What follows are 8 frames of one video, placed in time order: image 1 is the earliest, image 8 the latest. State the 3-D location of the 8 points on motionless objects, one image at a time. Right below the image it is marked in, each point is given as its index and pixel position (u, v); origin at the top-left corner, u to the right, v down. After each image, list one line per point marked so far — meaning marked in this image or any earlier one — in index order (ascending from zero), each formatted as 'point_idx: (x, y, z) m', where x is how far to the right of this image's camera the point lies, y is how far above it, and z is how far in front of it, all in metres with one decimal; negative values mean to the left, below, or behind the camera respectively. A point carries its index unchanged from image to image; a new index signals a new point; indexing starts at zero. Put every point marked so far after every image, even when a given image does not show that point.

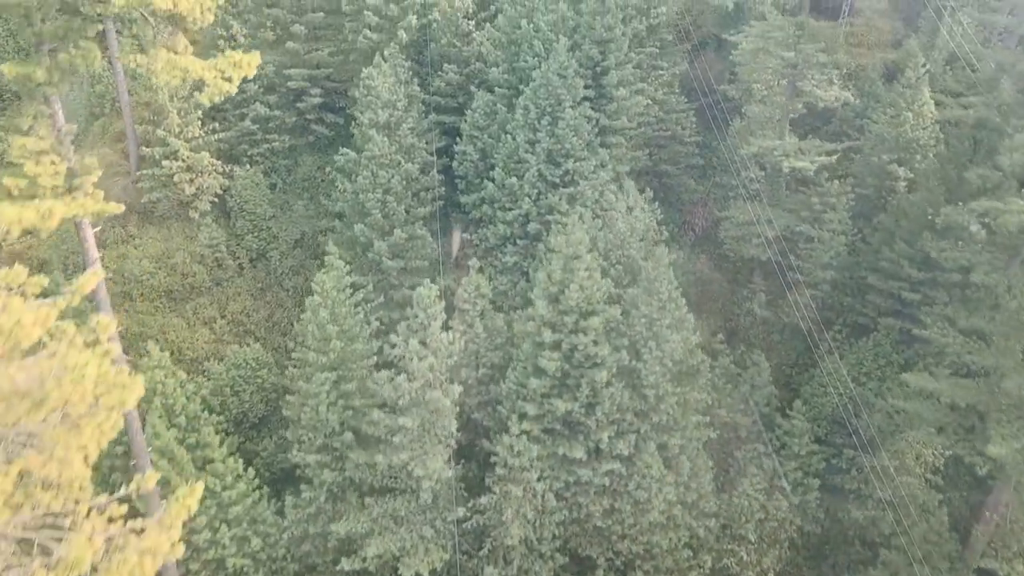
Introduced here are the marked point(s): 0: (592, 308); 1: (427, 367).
0: (+2.1, -0.5, +18.5) m
1: (-2.1, -2.0, +16.8) m
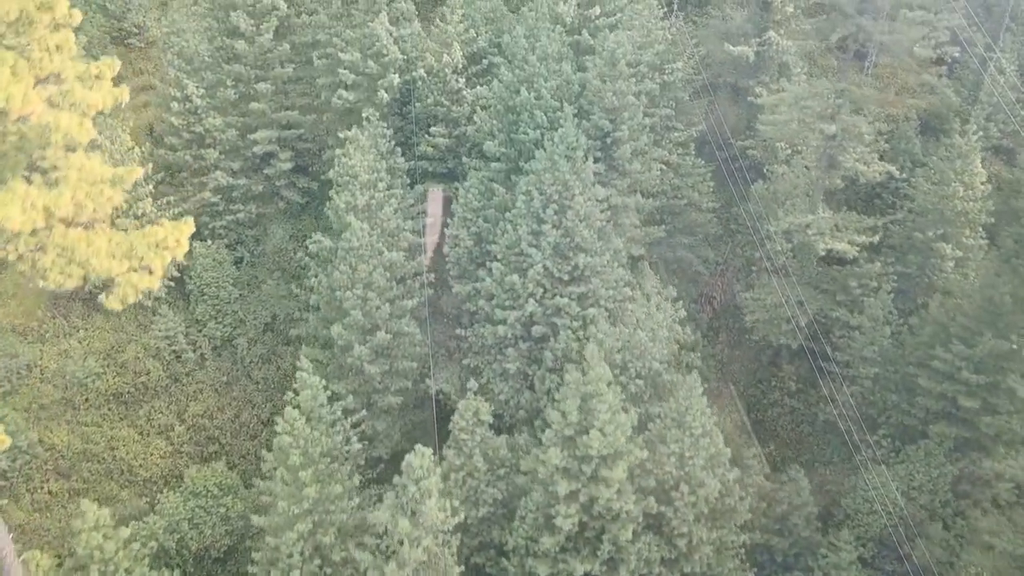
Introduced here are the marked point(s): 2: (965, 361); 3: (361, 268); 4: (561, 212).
0: (+2.3, -3.7, +15.6) m
1: (-1.8, -5.2, +13.8) m
2: (+12.6, -2.0, +19.3) m
3: (-4.3, +0.6, +20.0) m
4: (+1.3, +2.1, +19.1) m
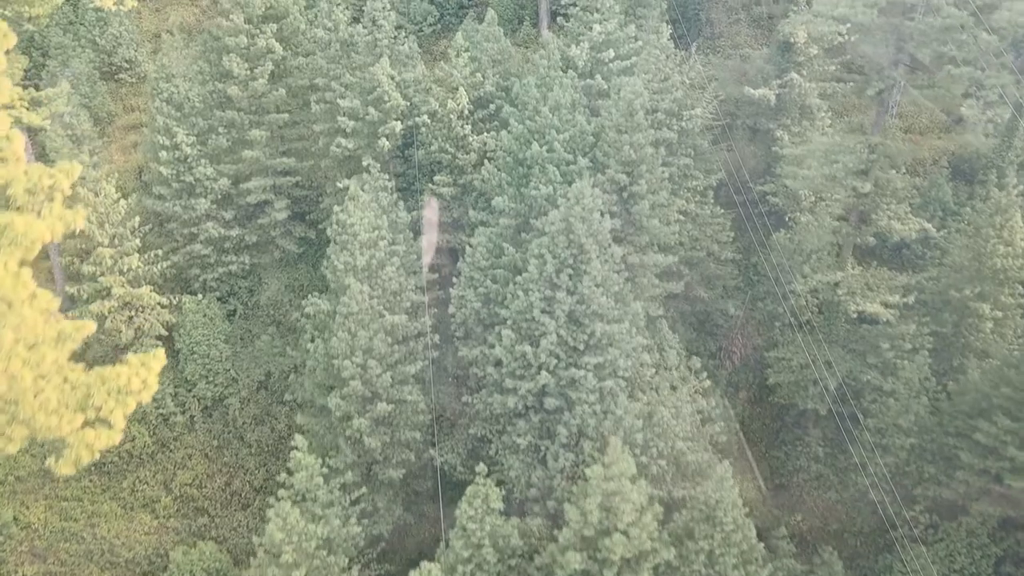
0: (+2.6, -5.4, +14.2) m
1: (-1.5, -6.9, +12.3) m
2: (+12.9, -3.8, +17.9) m
3: (-4.1, -1.3, +18.6) m
4: (+1.6, +0.3, +17.7) m
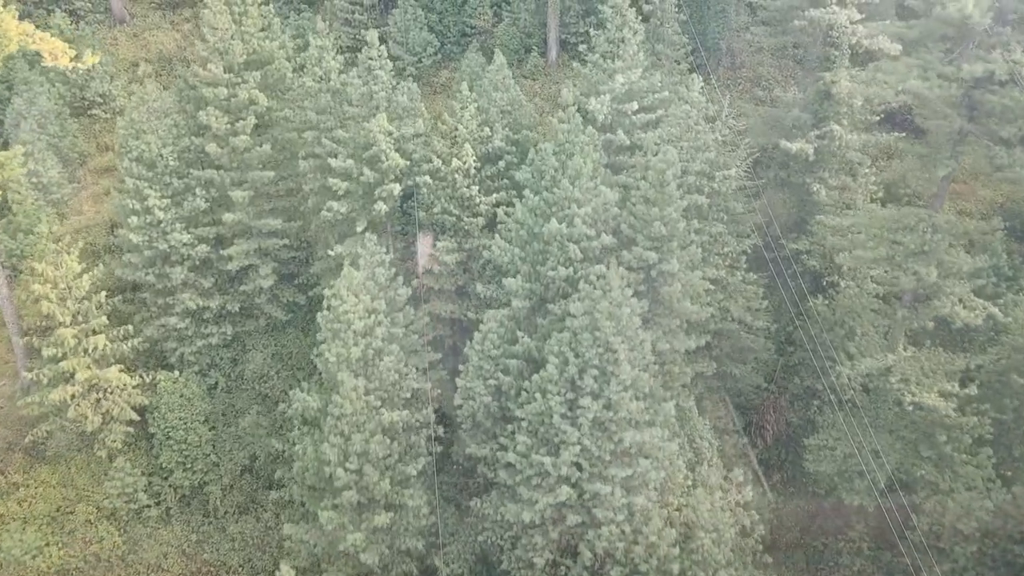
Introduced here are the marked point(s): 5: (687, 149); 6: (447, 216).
0: (+3.0, -7.8, +12.0) m
1: (-1.1, -9.3, +10.2) m
2: (+13.3, -6.1, +15.8) m
3: (-3.7, -3.5, +16.4) m
4: (+2.0, -2.0, +15.5) m
5: (+4.8, +3.8, +19.1) m
6: (-1.9, +2.1, +19.9) m
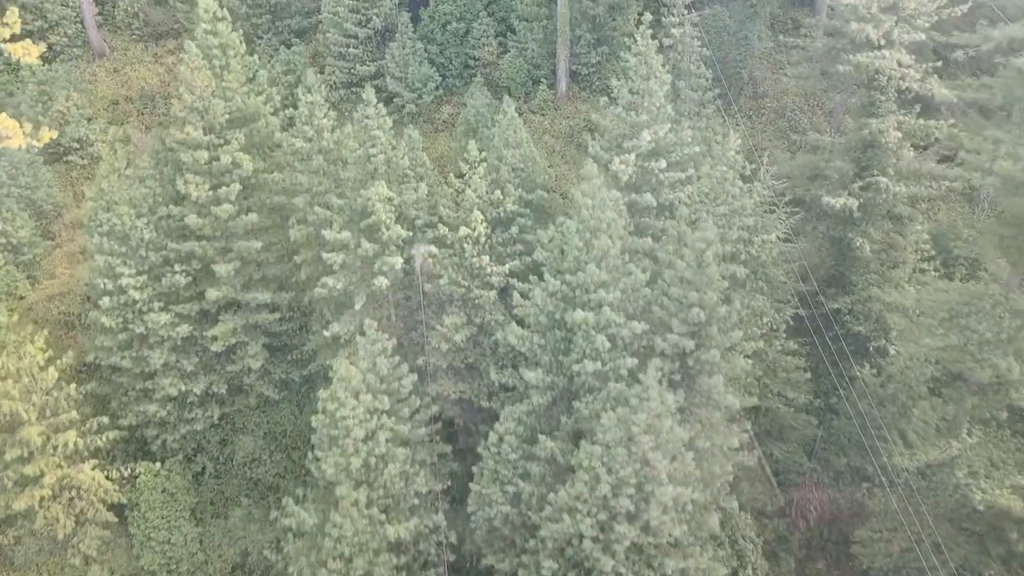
0: (+3.5, -9.8, +10.1) m
1: (-0.5, -11.4, +8.2) m
2: (+13.8, -8.0, +13.9) m
3: (-3.2, -5.6, +14.4) m
4: (+2.4, -4.0, +13.5) m
5: (+5.2, +1.8, +17.1) m
6: (-1.5, 0.0, +17.9) m
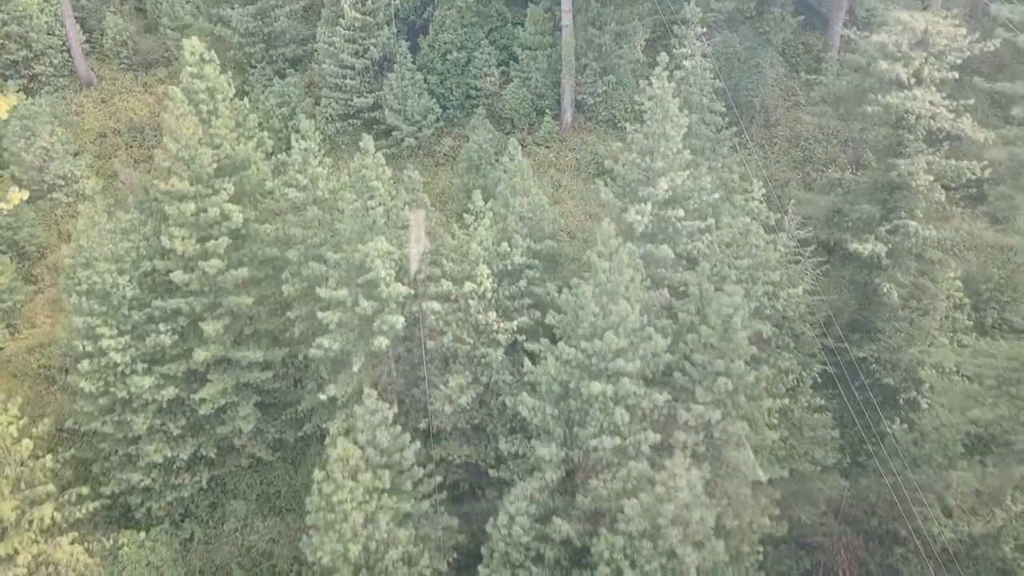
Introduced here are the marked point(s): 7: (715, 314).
0: (+3.8, -11.1, +8.9) m
1: (-0.2, -12.7, +6.9) m
2: (+14.1, -9.2, +12.7) m
3: (-3.0, -7.0, +13.2) m
4: (+2.7, -5.4, +12.3) m
5: (+5.4, +0.5, +16.0) m
6: (-1.3, -1.4, +16.7) m
7: (+4.1, -0.4, +14.1) m
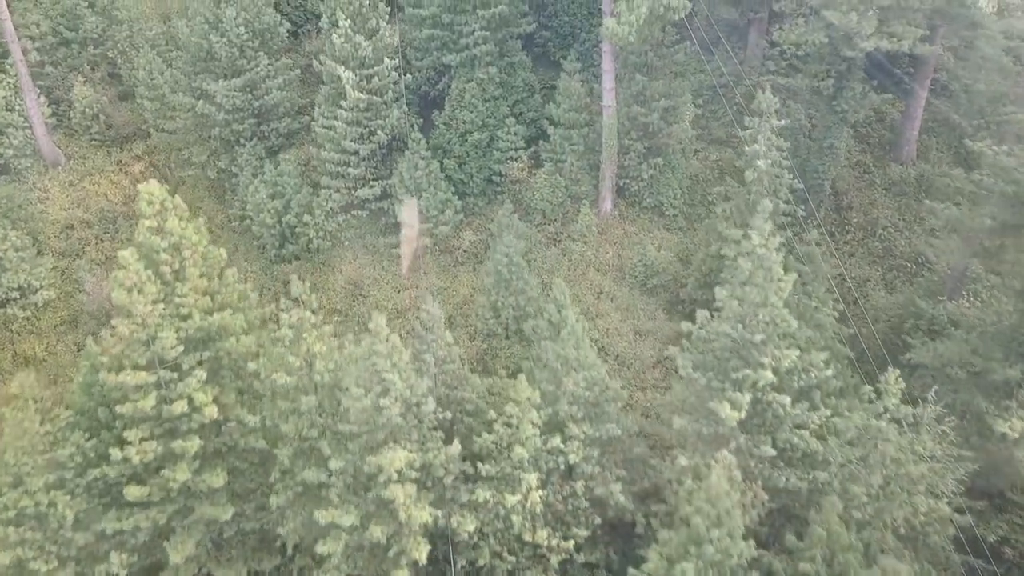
0: (+4.9, -14.9, +5.1) m
1: (+0.8, -16.5, +3.2) m
2: (+15.2, -13.0, +8.9) m
3: (-1.9, -10.9, +9.4) m
4: (+3.7, -9.2, +8.6) m
5: (+6.4, -3.3, +12.2) m
6: (-0.2, -5.3, +13.0) m
7: (+5.1, -4.3, +10.3) m
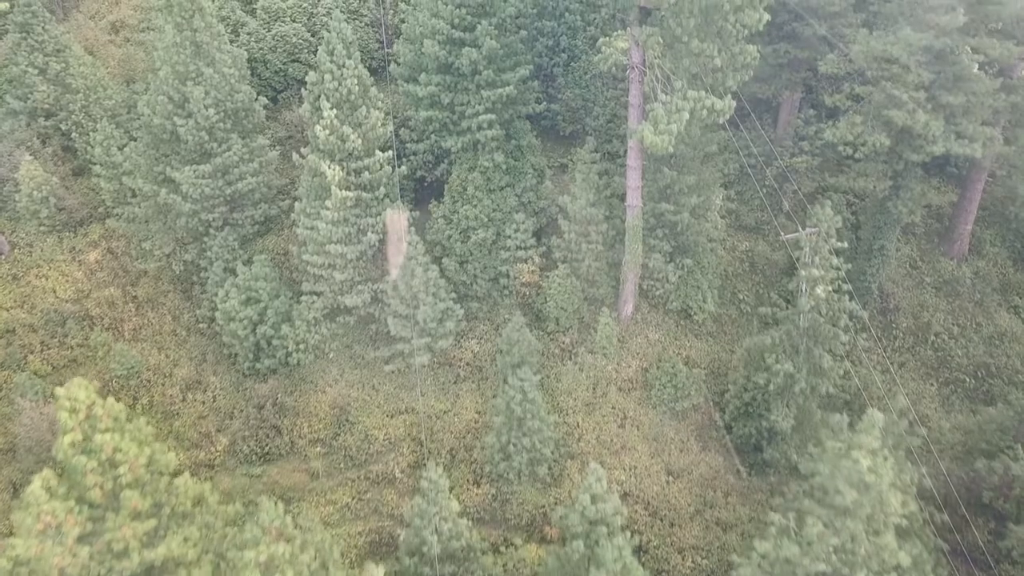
0: (+5.6, -18.0, +2.1) m
1: (+1.5, -19.6, +0.1) m
2: (+15.7, -16.1, +6.1) m
3: (-1.3, -14.1, +6.4) m
4: (+4.3, -12.4, +5.6) m
5: (+6.9, -6.6, +9.4) m
6: (+0.2, -8.5, +10.0) m
7: (+5.7, -7.4, +7.5) m
